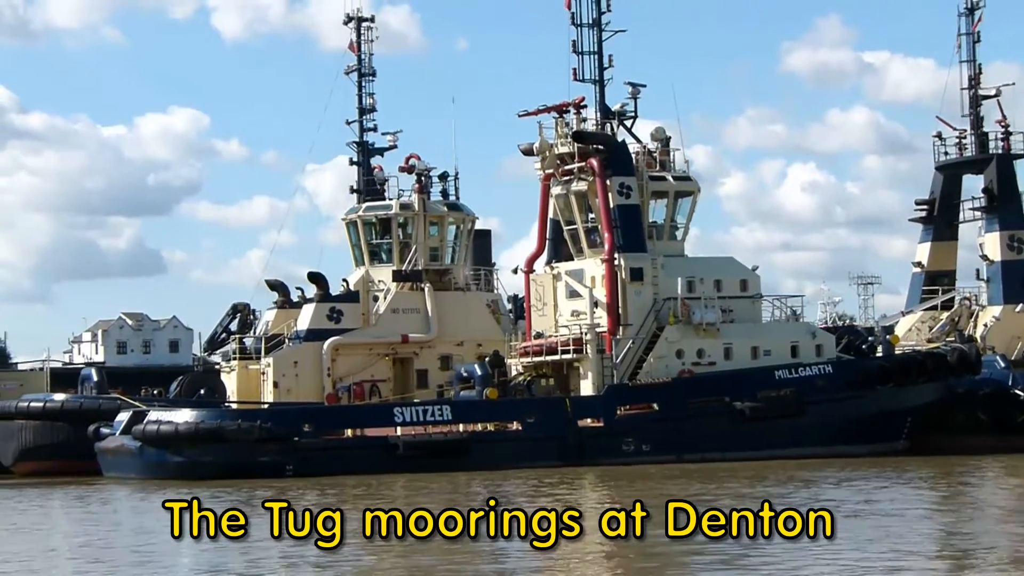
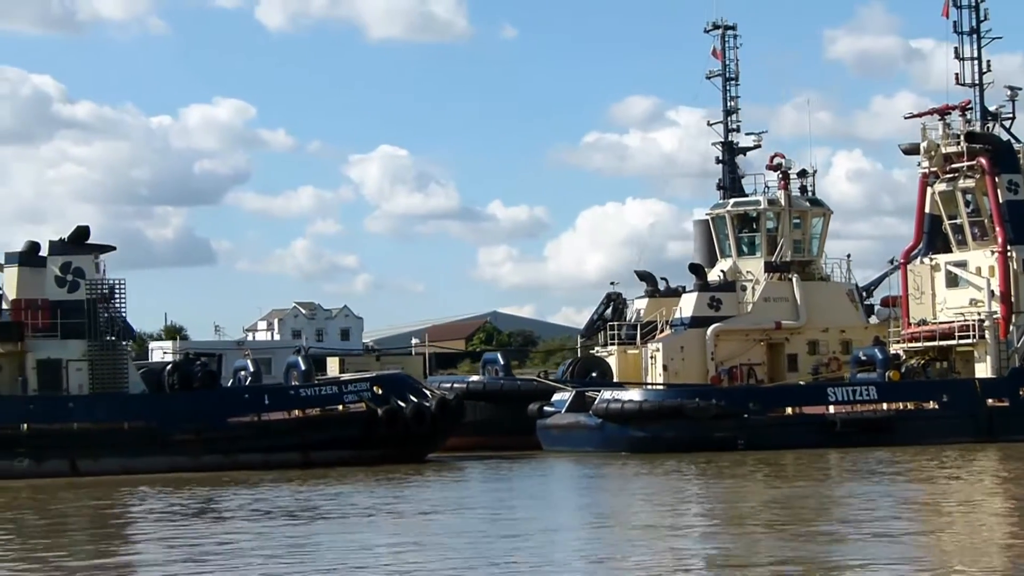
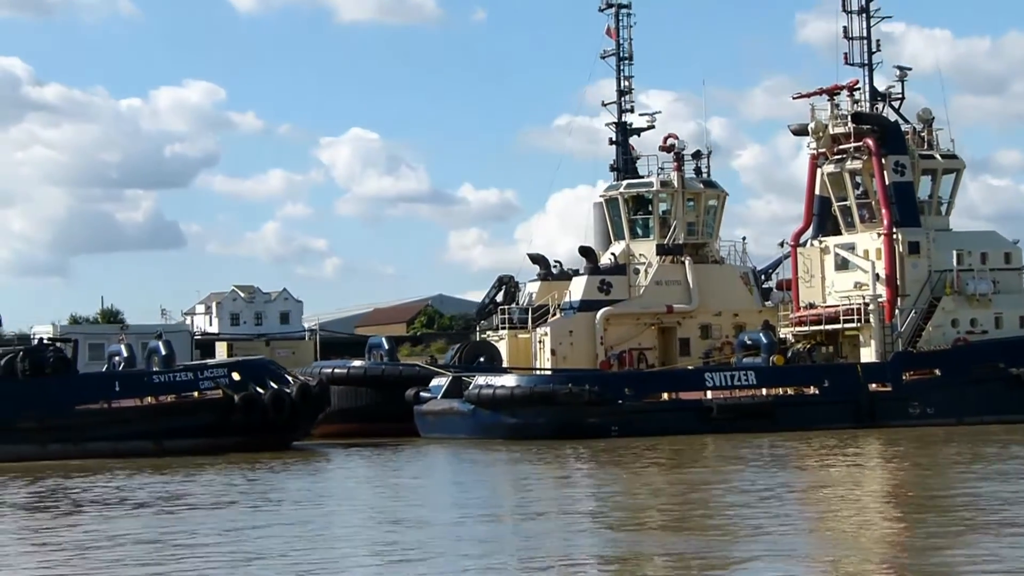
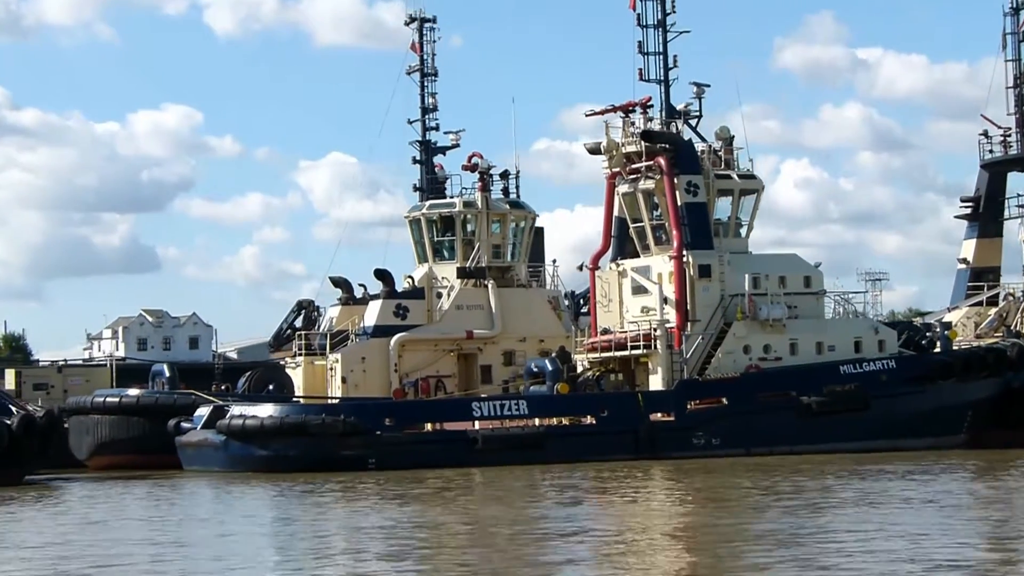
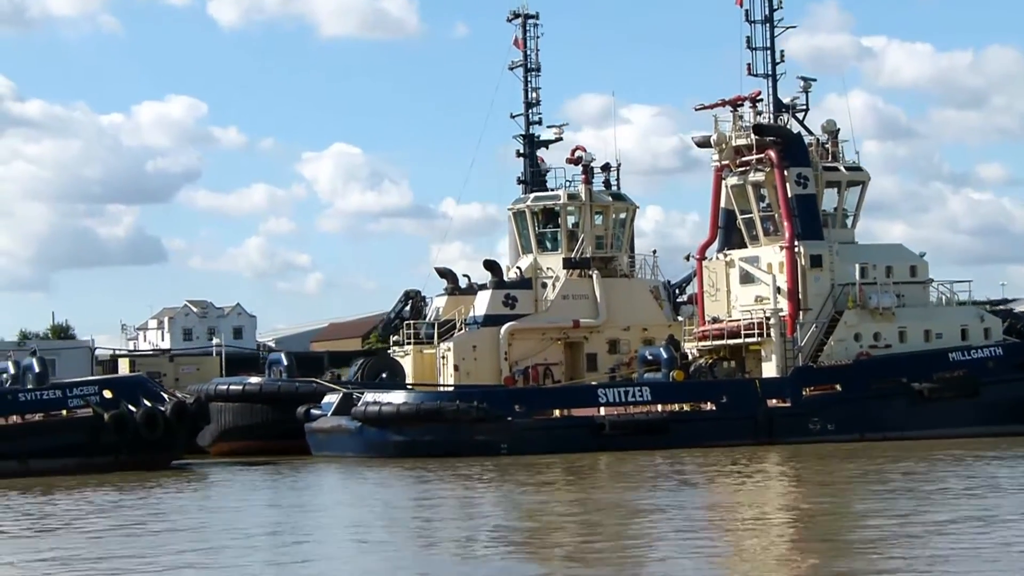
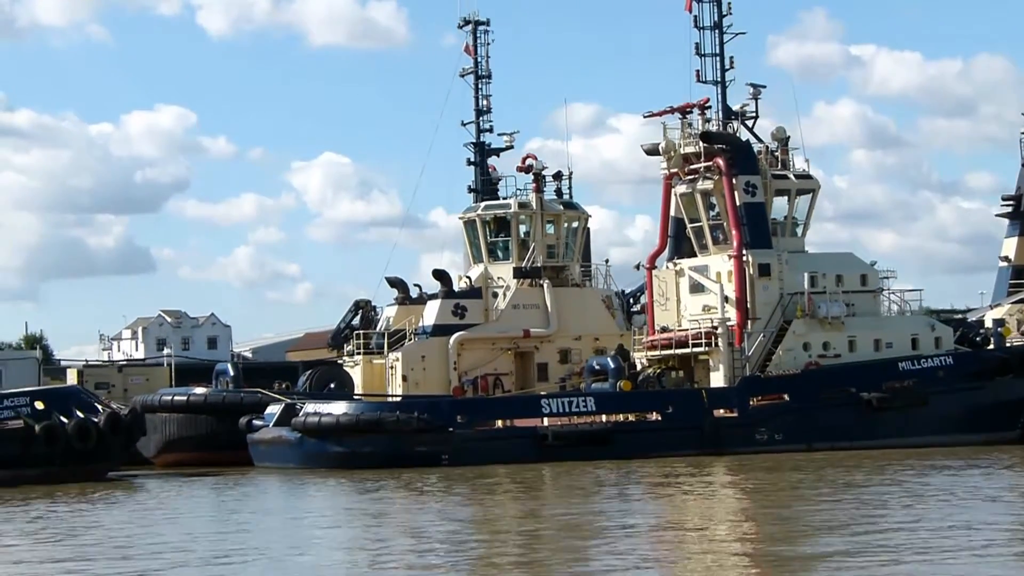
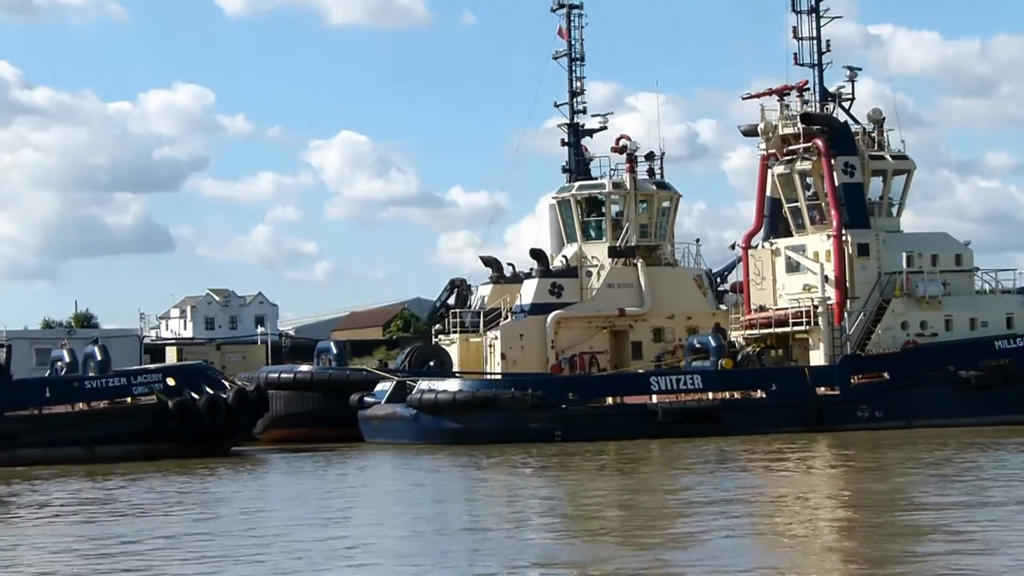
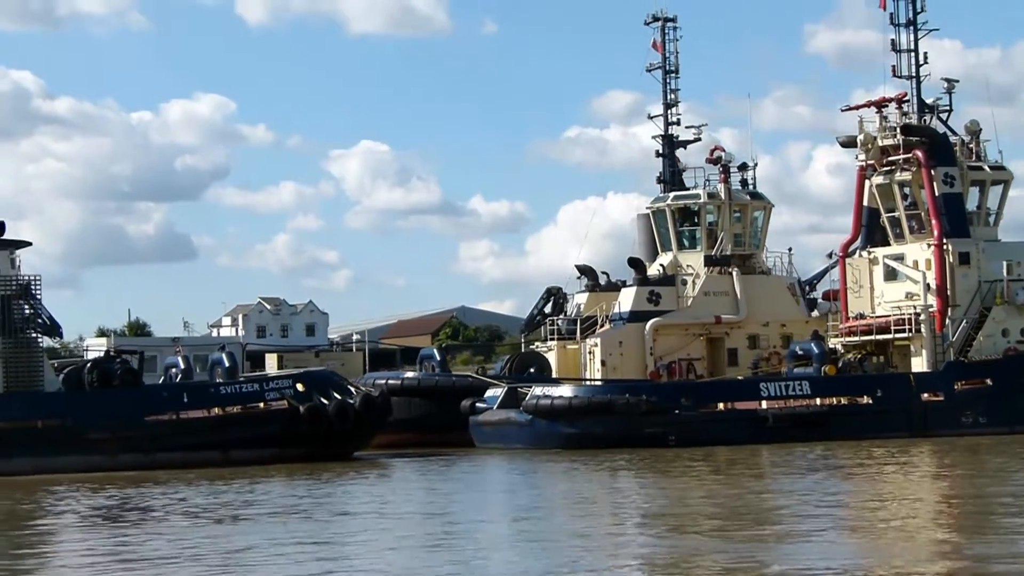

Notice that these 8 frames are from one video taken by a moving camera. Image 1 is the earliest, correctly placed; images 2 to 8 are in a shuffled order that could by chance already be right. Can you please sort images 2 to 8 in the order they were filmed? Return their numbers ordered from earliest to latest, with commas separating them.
4, 6, 5, 7, 3, 8, 2
